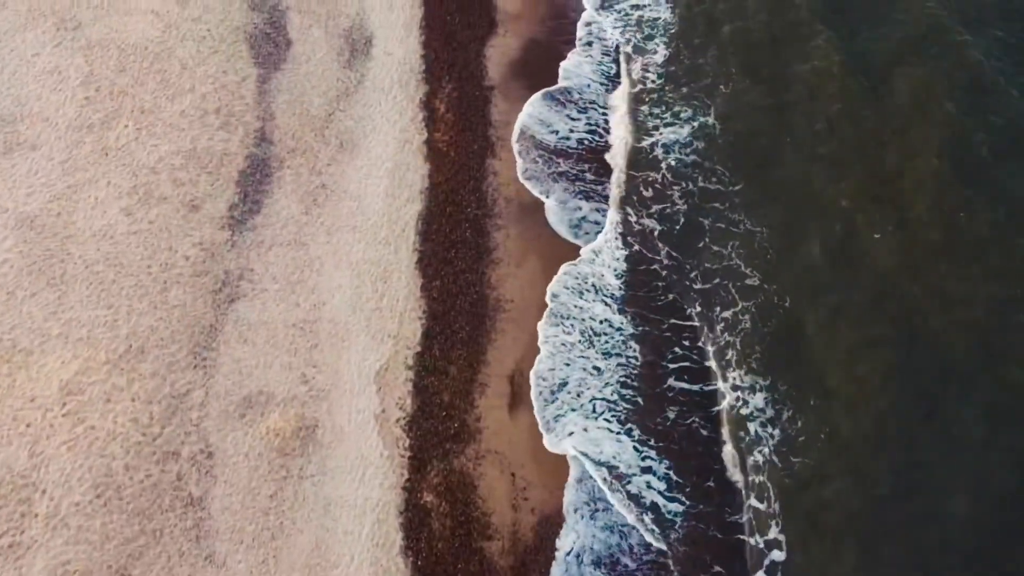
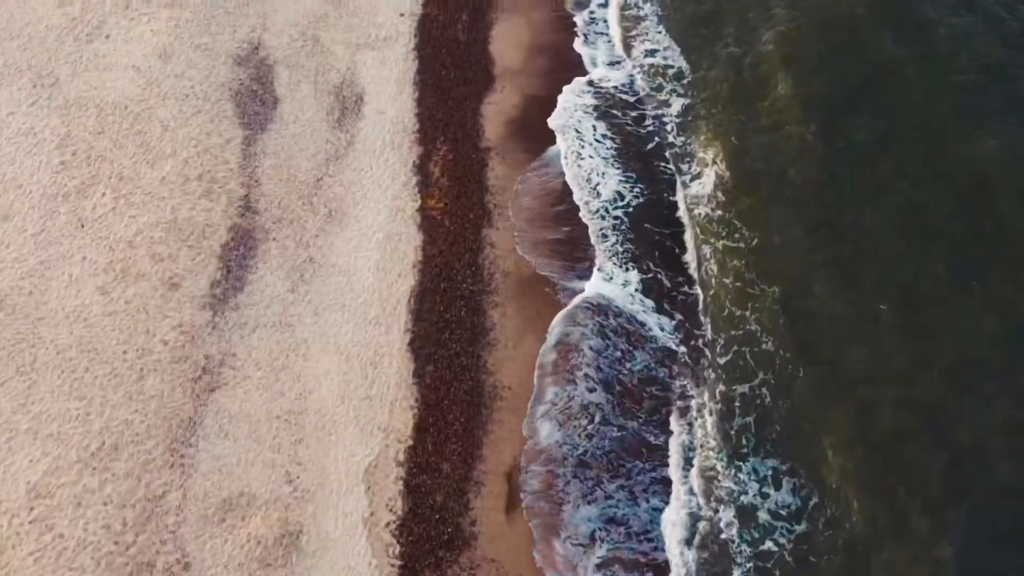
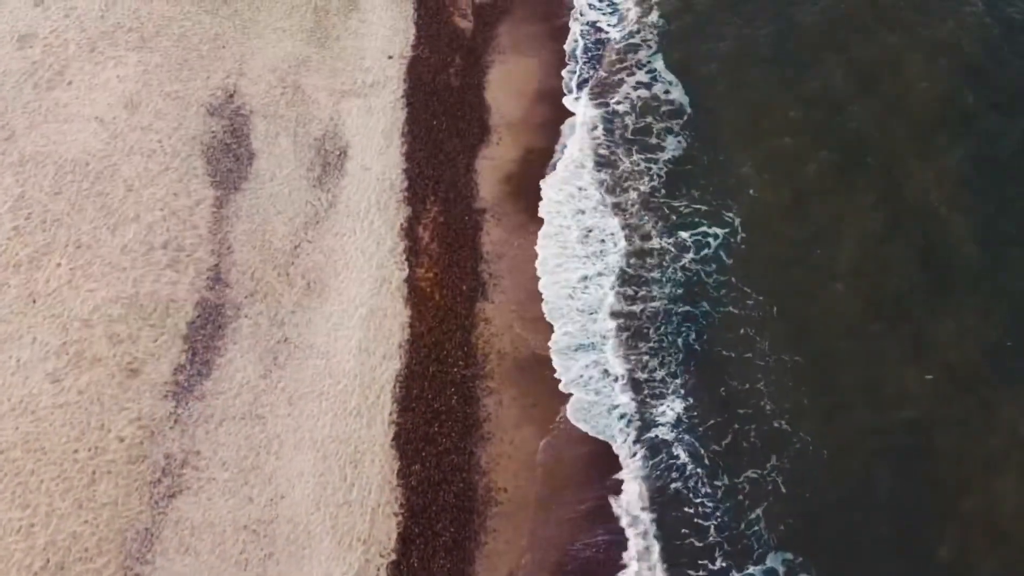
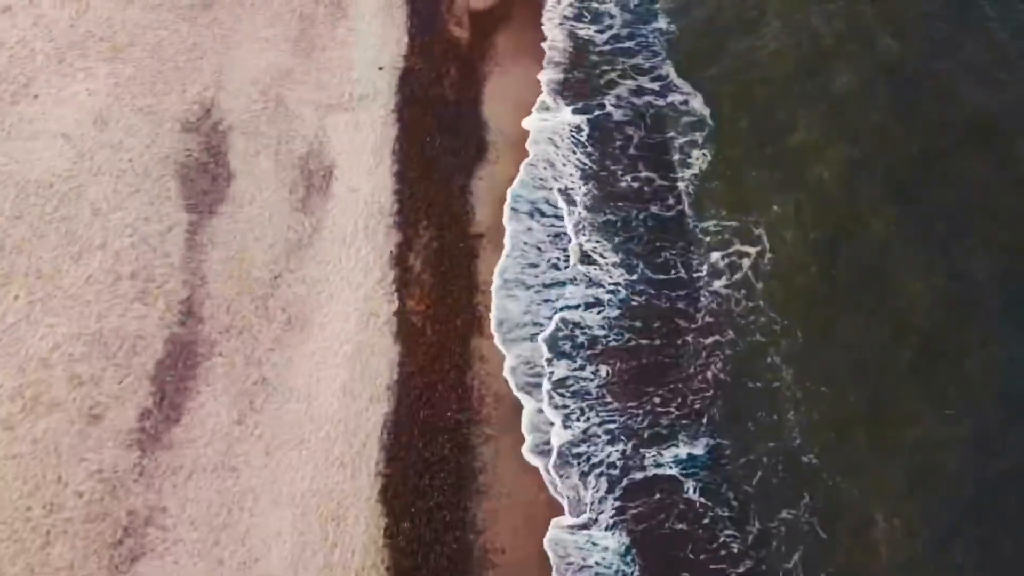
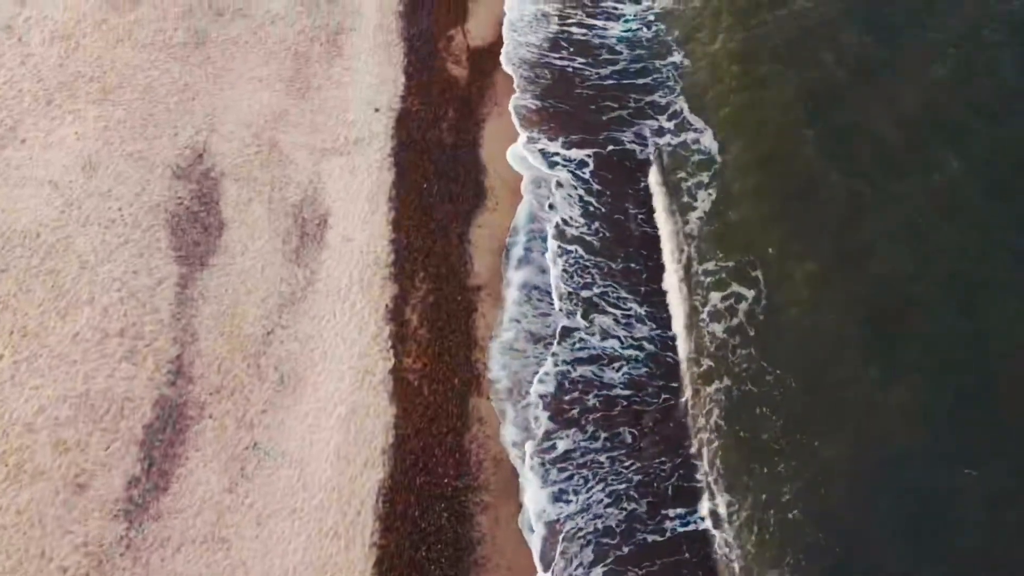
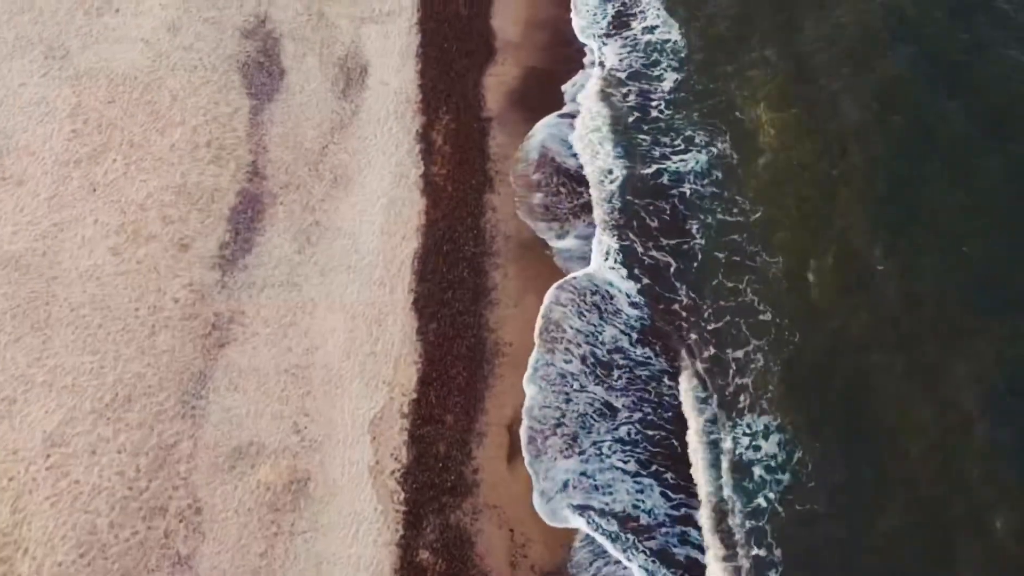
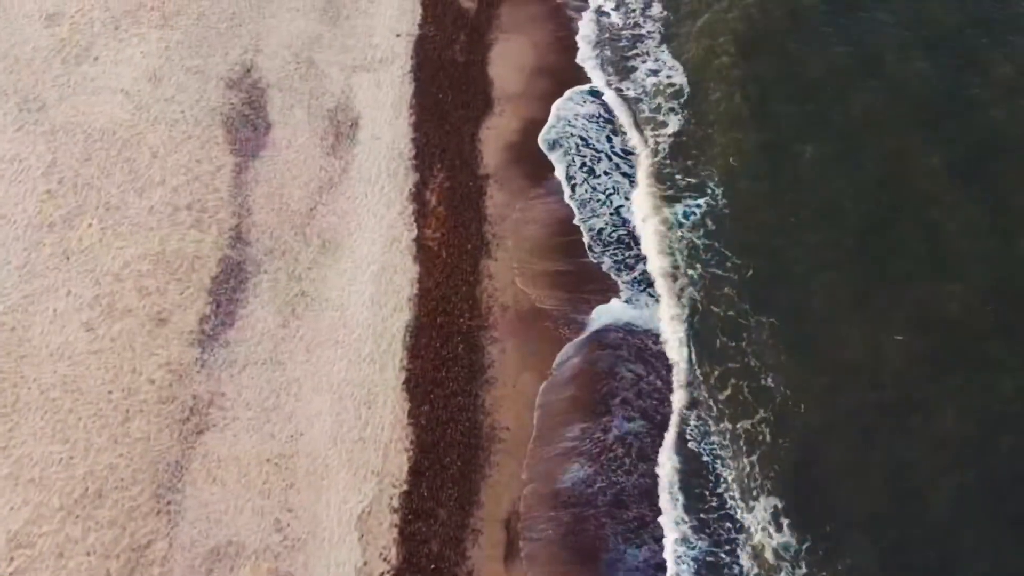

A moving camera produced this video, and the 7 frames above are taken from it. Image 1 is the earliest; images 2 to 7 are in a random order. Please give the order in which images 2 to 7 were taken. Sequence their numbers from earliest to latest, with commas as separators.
6, 2, 7, 3, 4, 5
